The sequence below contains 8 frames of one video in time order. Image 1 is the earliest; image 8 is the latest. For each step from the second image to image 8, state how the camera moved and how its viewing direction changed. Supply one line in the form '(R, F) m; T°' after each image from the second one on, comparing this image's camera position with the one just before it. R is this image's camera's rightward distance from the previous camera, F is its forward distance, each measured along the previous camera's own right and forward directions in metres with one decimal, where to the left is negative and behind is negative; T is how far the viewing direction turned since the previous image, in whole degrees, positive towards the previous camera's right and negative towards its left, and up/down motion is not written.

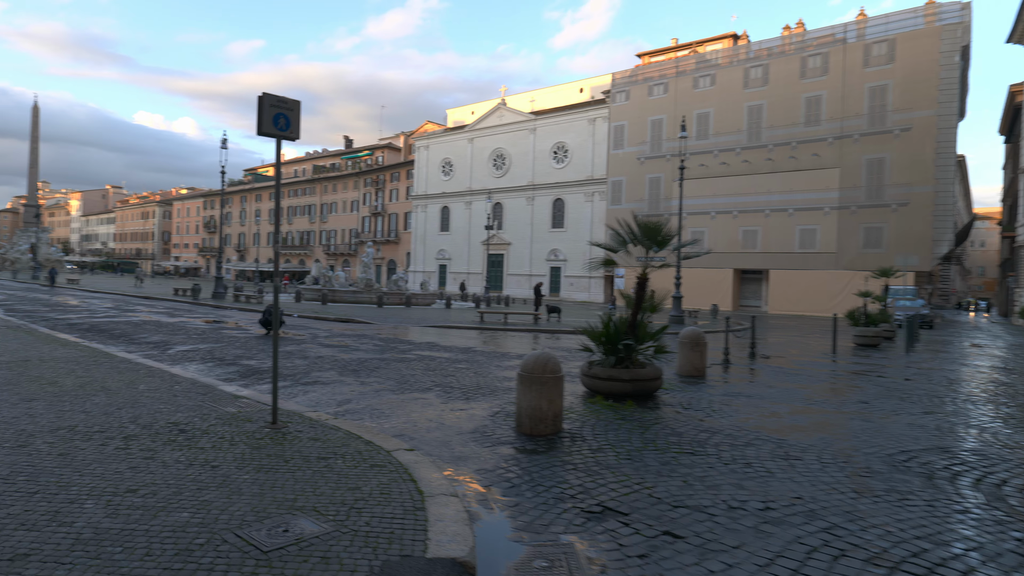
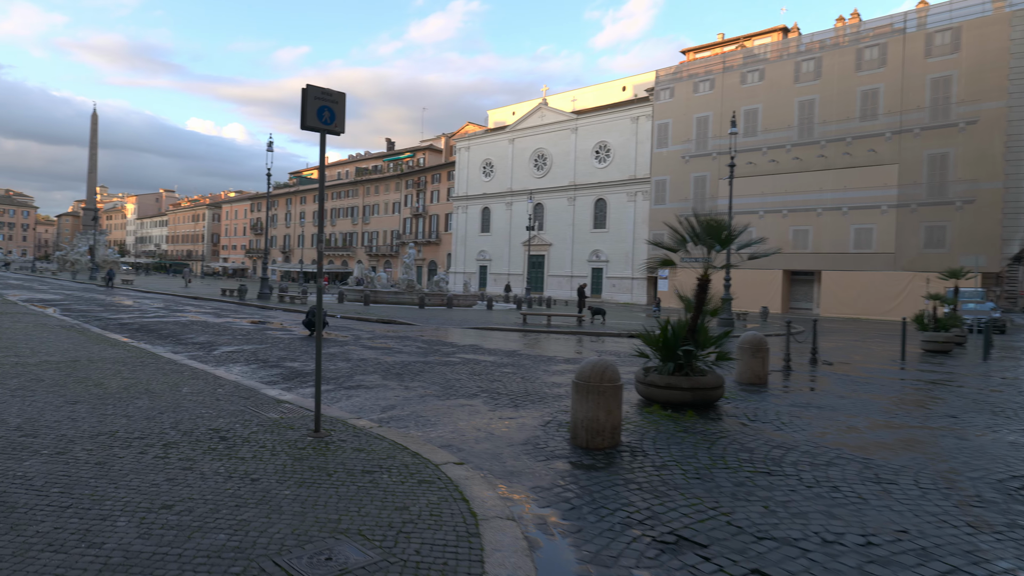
(-0.1, +0.4) m; -4°
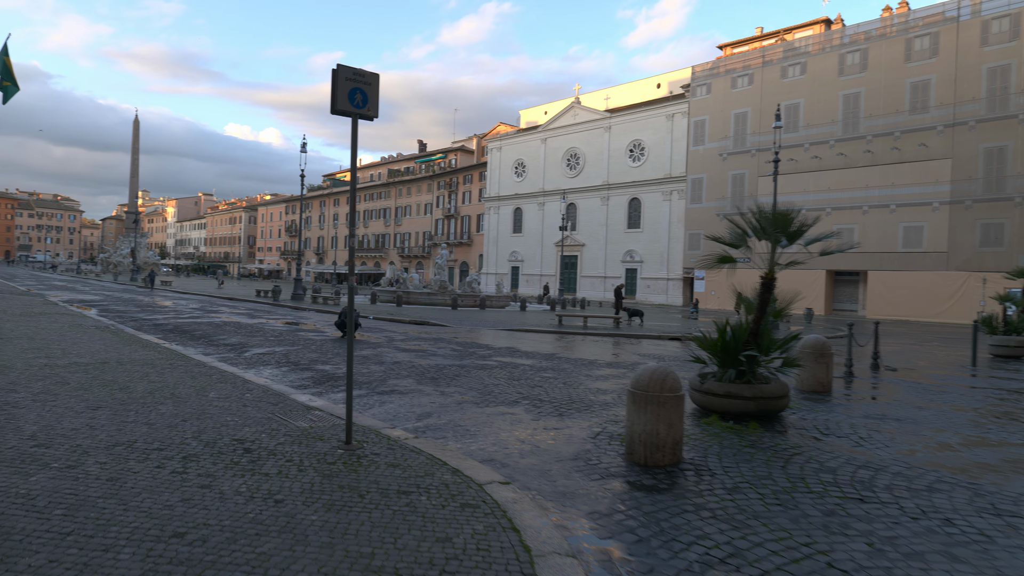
(-0.2, +0.5) m; -3°
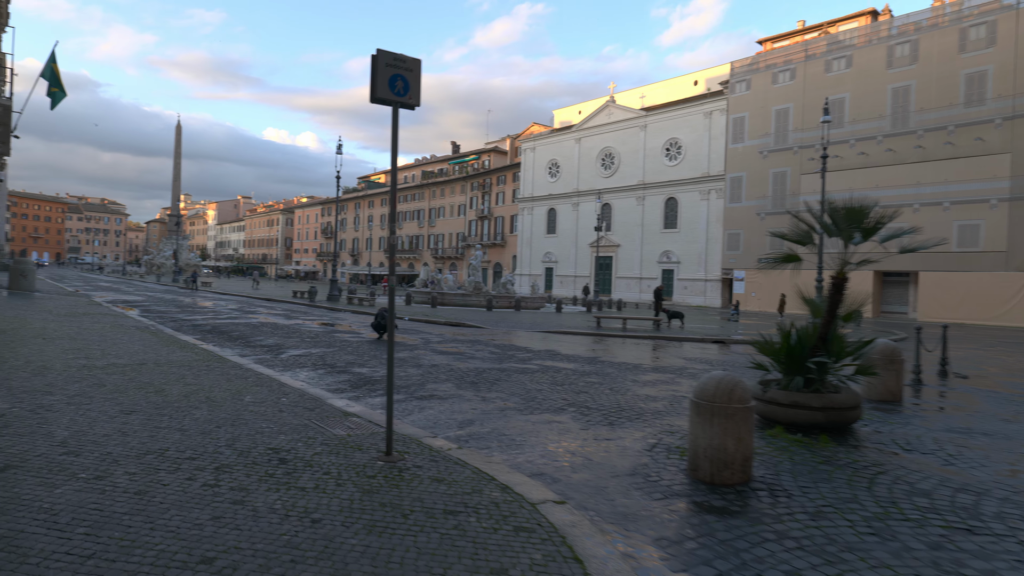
(-0.2, +0.4) m; -3°
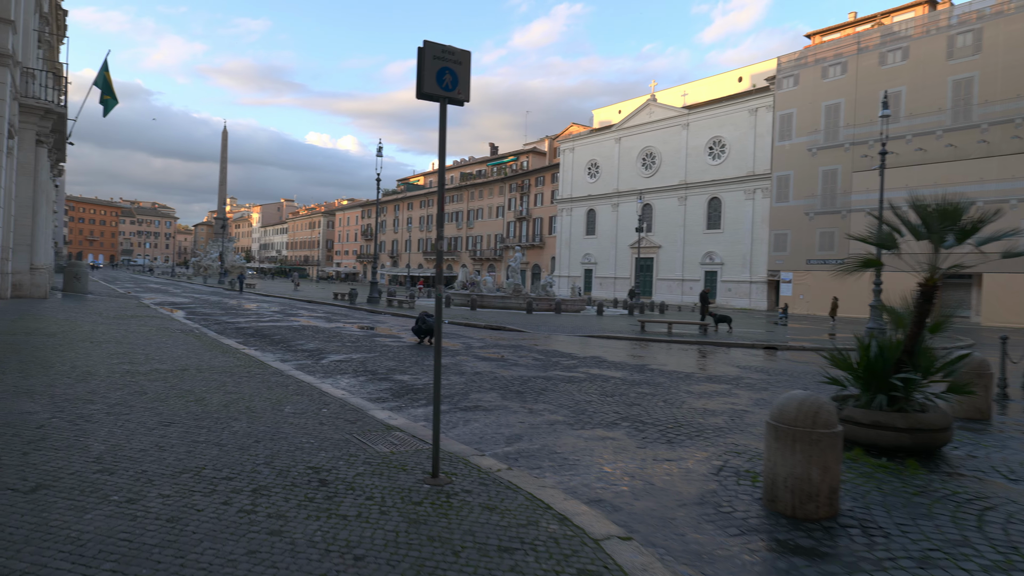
(-0.1, +0.4) m; -3°
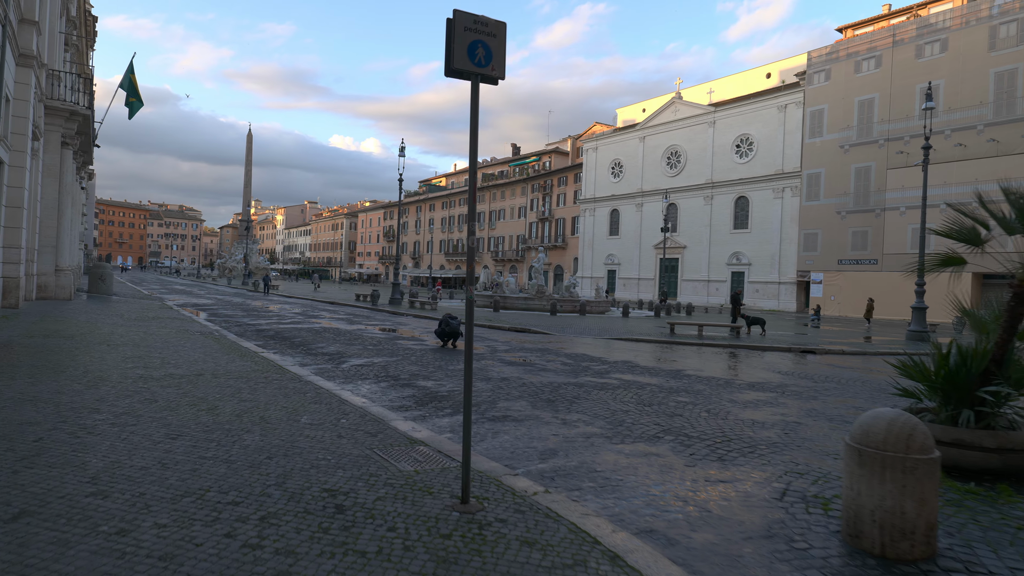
(-0.1, +0.5) m; -2°
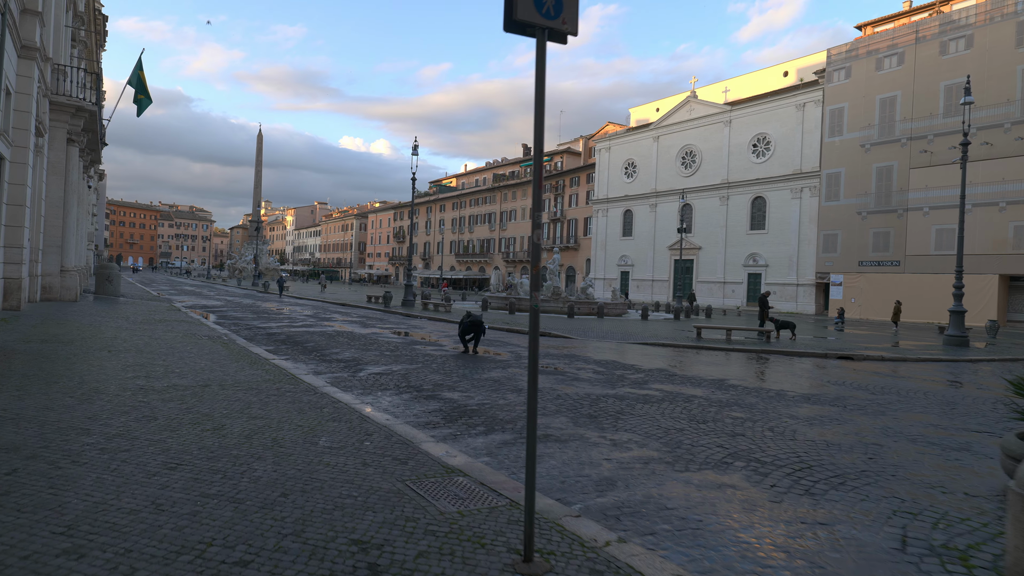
(-0.3, +0.8) m; -1°
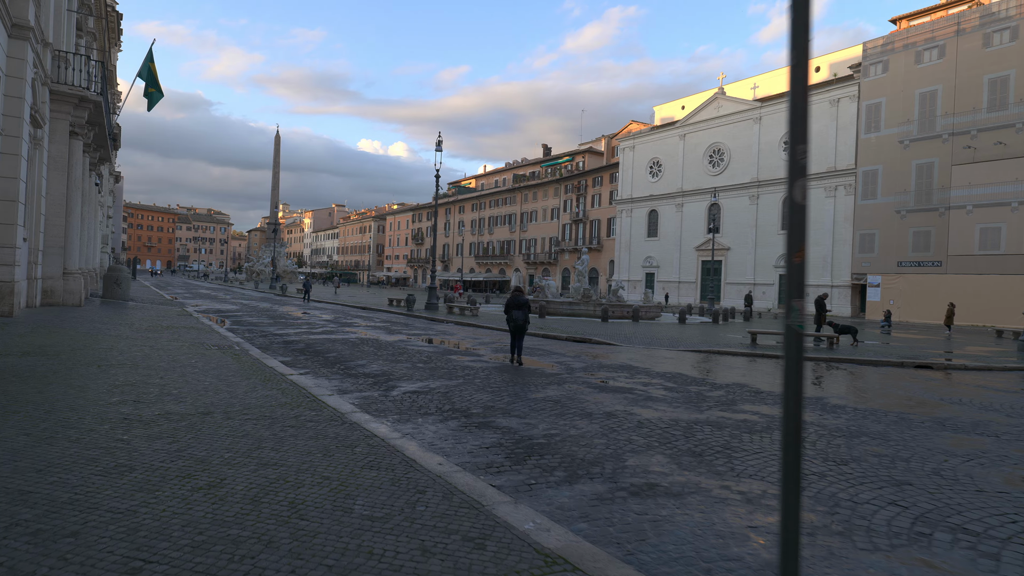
(-0.6, +1.6) m; -1°
